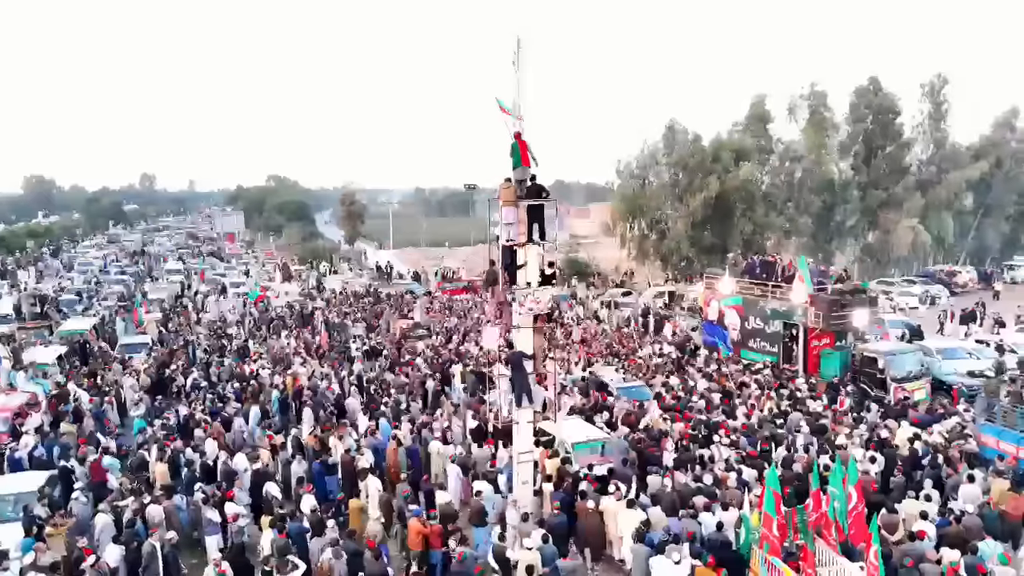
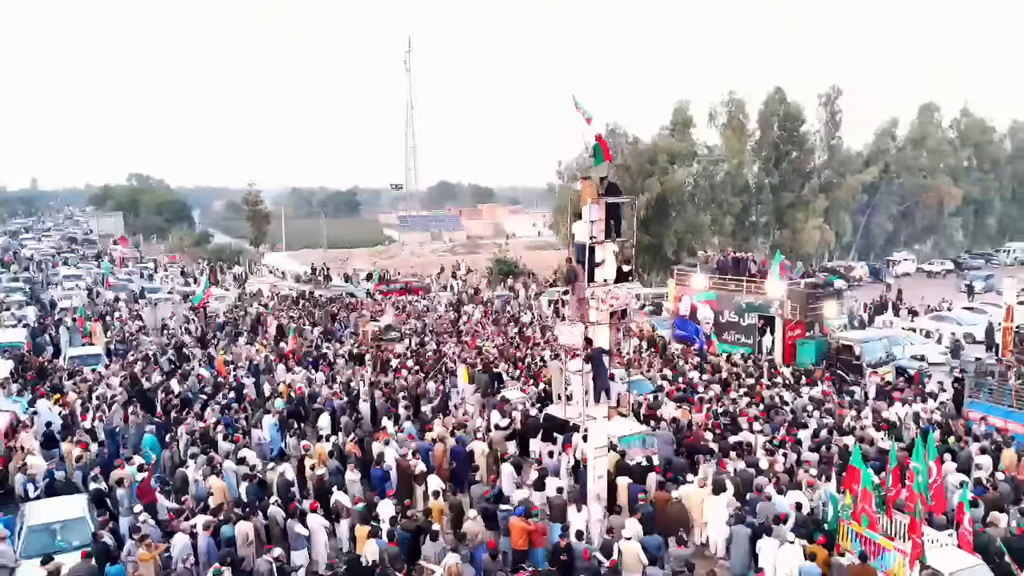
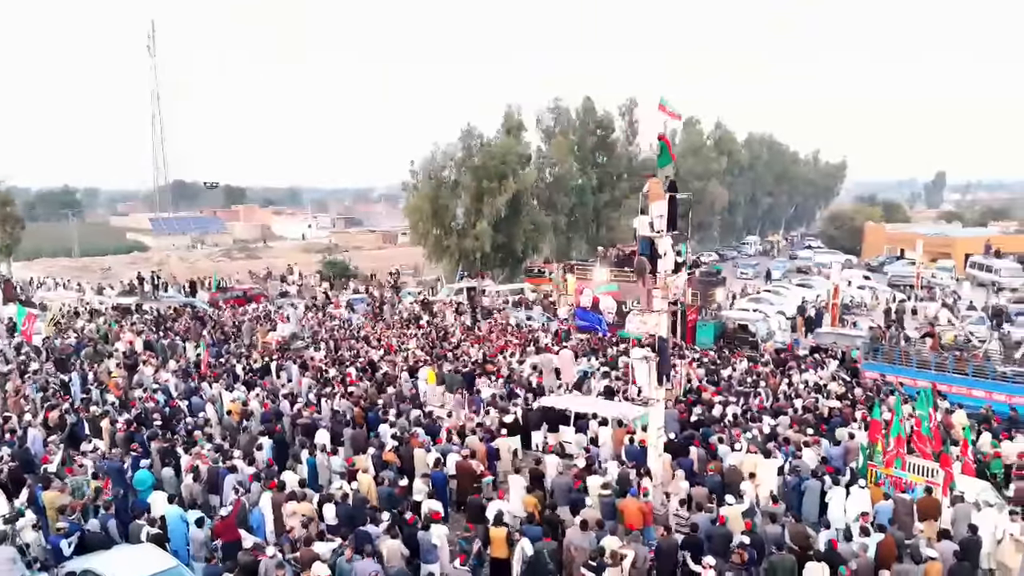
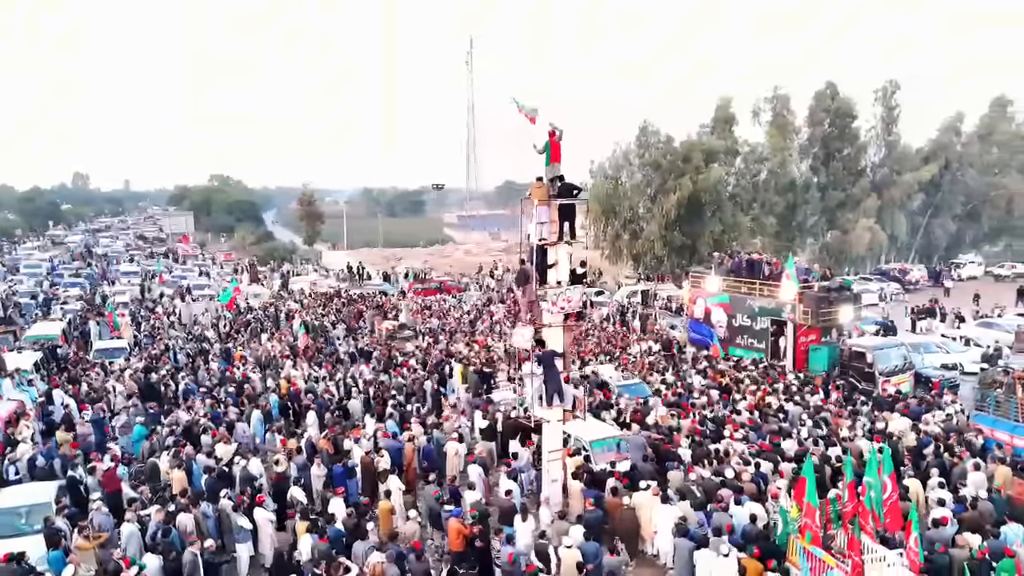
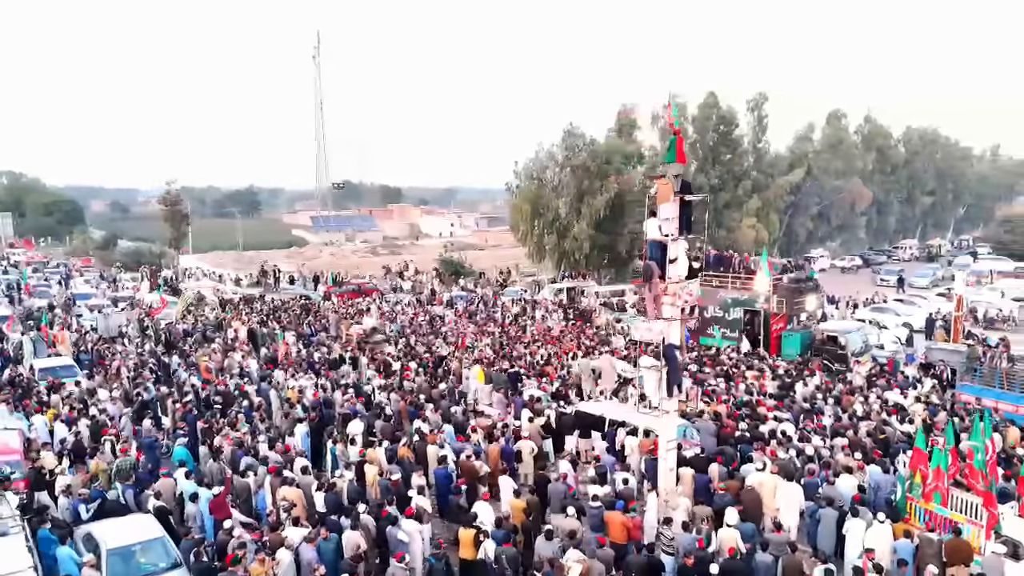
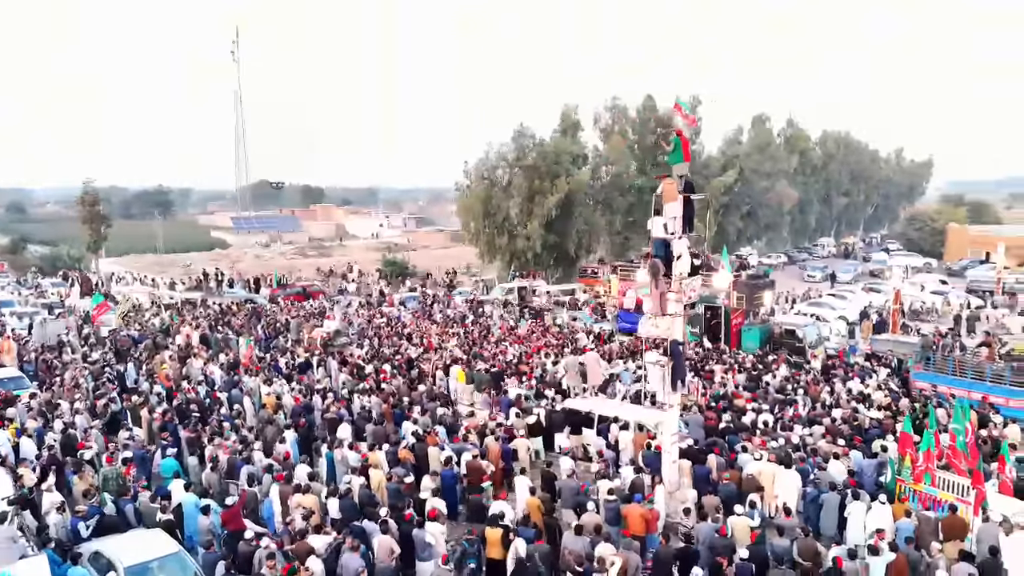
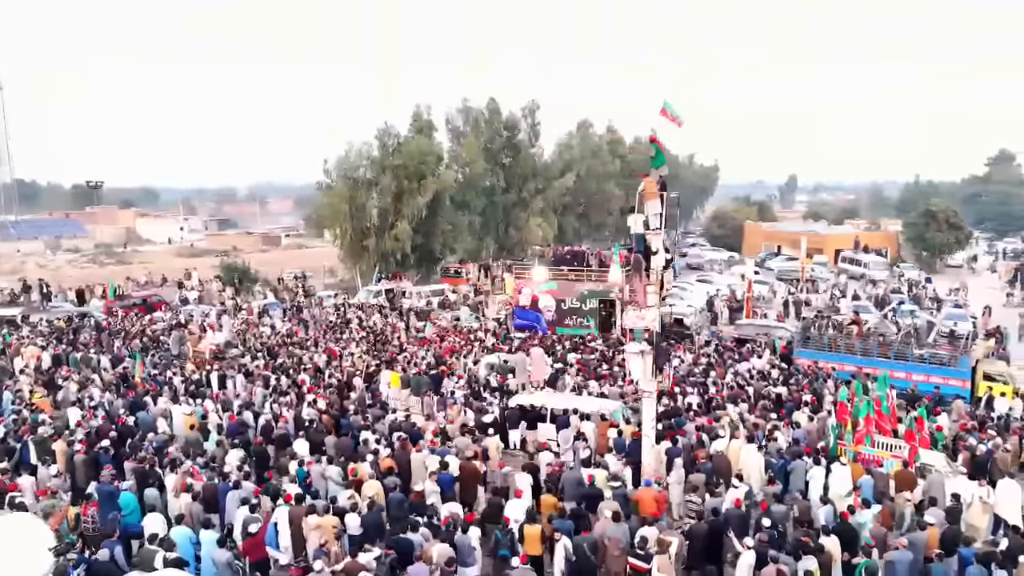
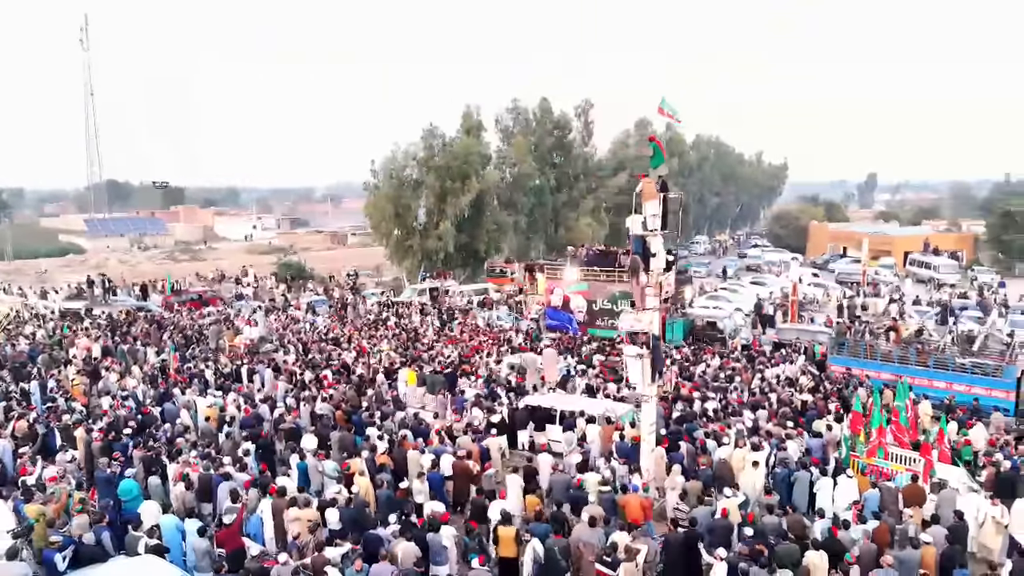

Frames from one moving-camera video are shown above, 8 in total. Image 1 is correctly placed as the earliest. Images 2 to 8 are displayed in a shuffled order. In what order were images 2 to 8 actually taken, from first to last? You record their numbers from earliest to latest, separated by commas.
4, 2, 5, 6, 3, 8, 7
